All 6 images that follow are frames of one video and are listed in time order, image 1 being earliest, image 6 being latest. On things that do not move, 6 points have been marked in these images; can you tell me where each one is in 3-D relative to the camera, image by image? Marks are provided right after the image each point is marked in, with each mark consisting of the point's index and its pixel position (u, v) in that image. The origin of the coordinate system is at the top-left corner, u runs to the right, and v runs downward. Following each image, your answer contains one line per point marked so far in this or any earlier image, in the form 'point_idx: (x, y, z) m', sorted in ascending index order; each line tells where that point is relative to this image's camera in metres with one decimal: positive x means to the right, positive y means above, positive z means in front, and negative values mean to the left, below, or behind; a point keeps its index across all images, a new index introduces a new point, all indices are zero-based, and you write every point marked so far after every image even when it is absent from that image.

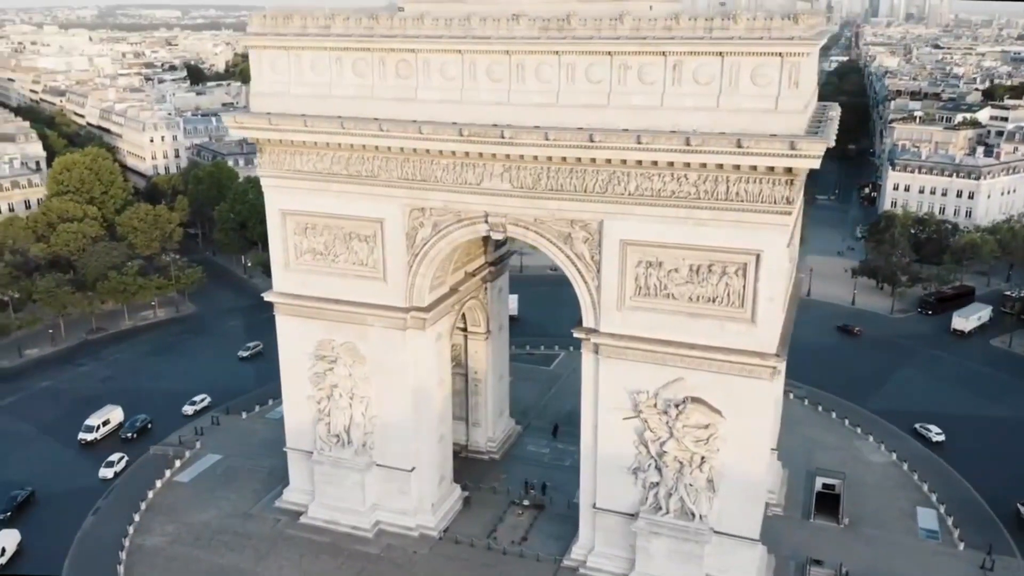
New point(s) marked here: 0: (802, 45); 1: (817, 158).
0: (+5.9, +5.0, +17.3) m
1: (+6.2, +2.7, +17.3) m
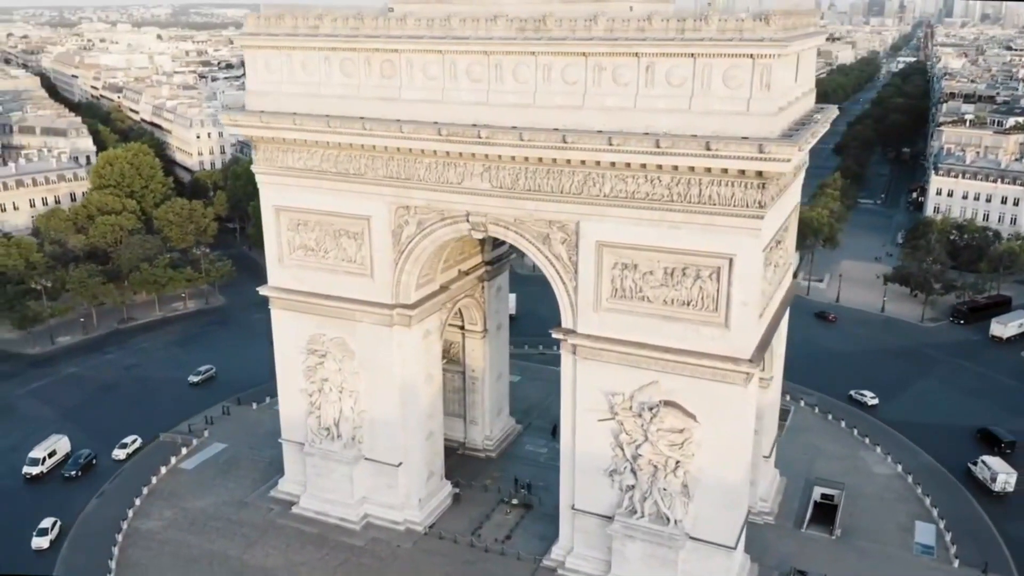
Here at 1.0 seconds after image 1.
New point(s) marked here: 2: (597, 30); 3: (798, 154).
0: (+5.2, +4.9, +17.0) m
1: (+5.5, +2.6, +17.0) m
2: (+1.9, +5.8, +18.7) m
3: (+6.0, +2.8, +17.6) m
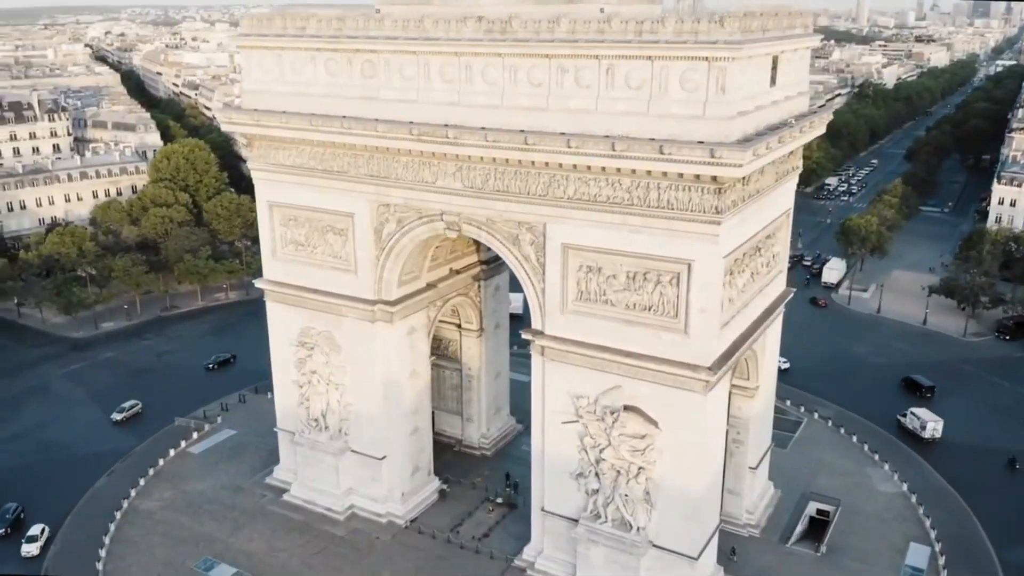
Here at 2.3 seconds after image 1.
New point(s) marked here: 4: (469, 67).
0: (+4.2, +4.8, +16.7) m
1: (+4.4, +2.4, +16.7) m
2: (+1.0, +5.7, +18.7) m
3: (+5.0, +2.7, +17.3) m
4: (-1.0, +5.3, +20.0) m
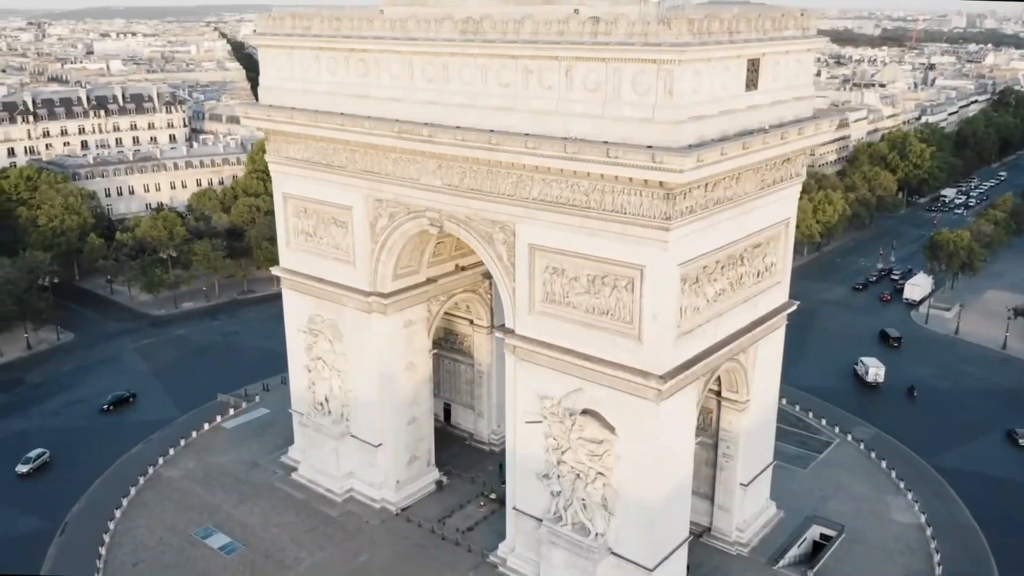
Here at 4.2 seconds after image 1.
0: (+3.1, +4.6, +16.4) m
1: (+3.2, +2.3, +16.3) m
2: (+0.3, +5.7, +18.8) m
3: (+3.8, +2.5, +16.8) m
4: (-1.6, +5.4, +20.4) m
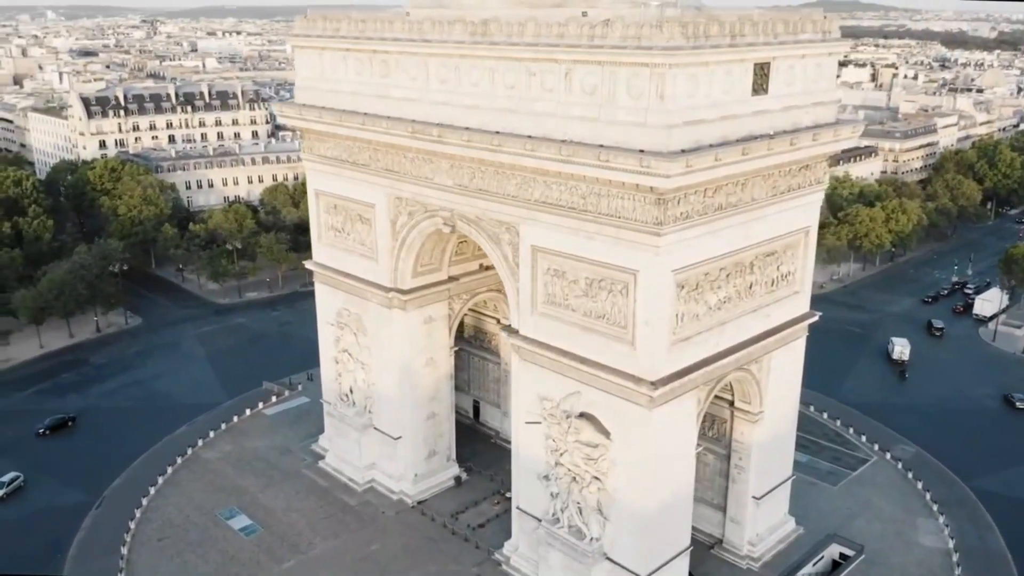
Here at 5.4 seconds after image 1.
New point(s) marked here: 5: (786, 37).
0: (+2.9, +4.5, +16.2) m
1: (+2.9, +2.2, +16.2) m
2: (+0.4, +5.7, +18.9) m
3: (+3.6, +2.3, +16.6) m
4: (-1.3, +5.4, +20.7) m
5: (+6.3, +5.8, +19.1) m
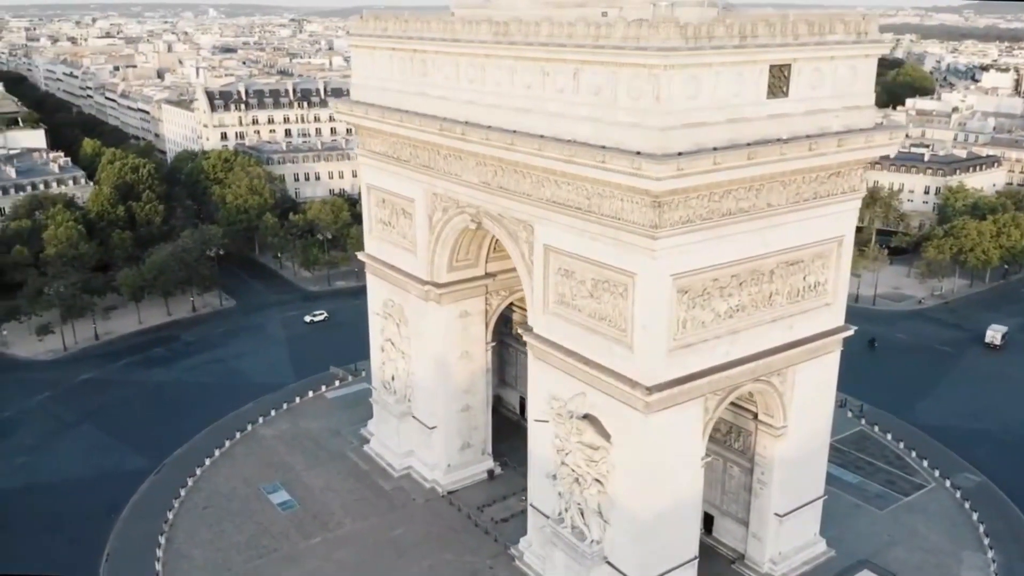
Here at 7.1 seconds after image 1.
0: (+2.8, +4.4, +16.0) m
1: (+2.7, +2.1, +16.0) m
2: (+0.7, +5.8, +19.0) m
3: (+3.4, +2.2, +16.3) m
4: (-0.7, +5.6, +21.0) m
5: (+6.6, +5.5, +18.4) m
